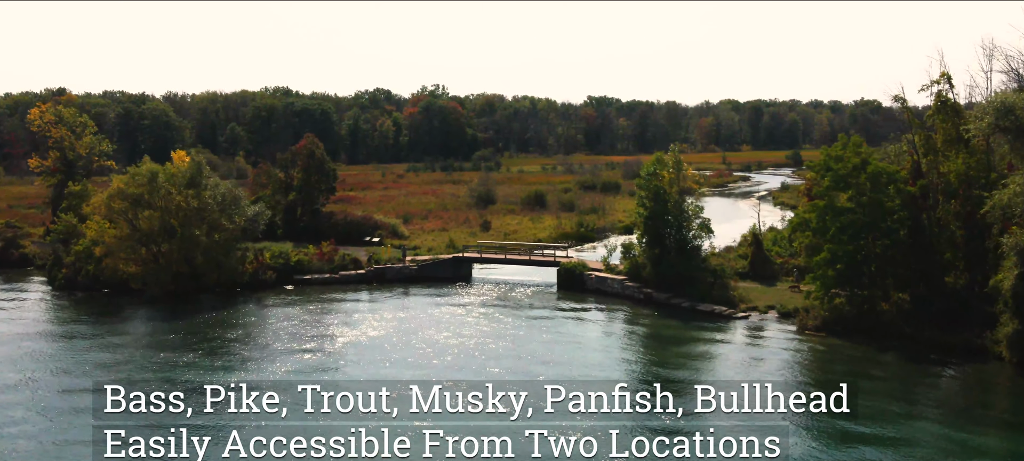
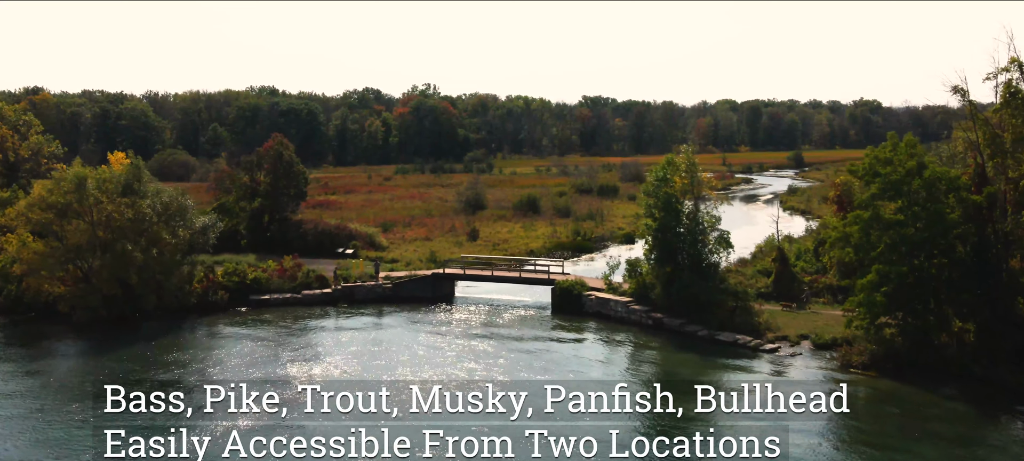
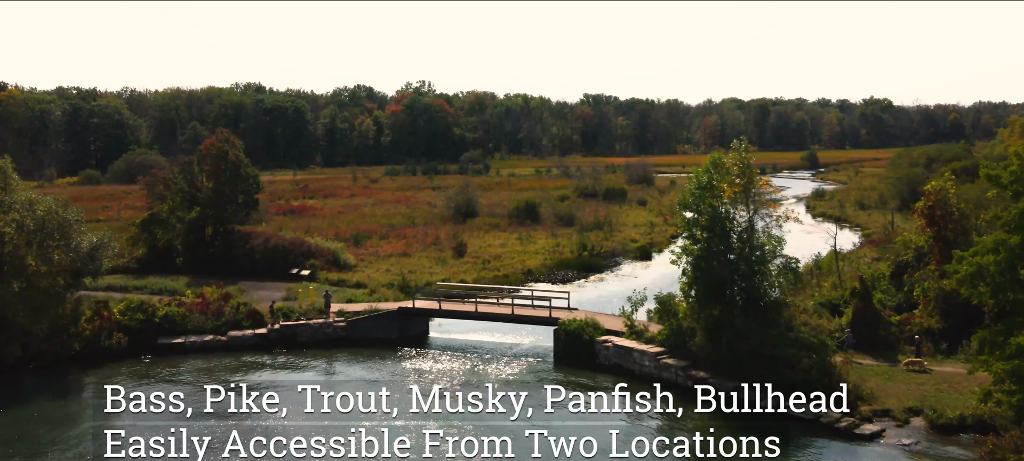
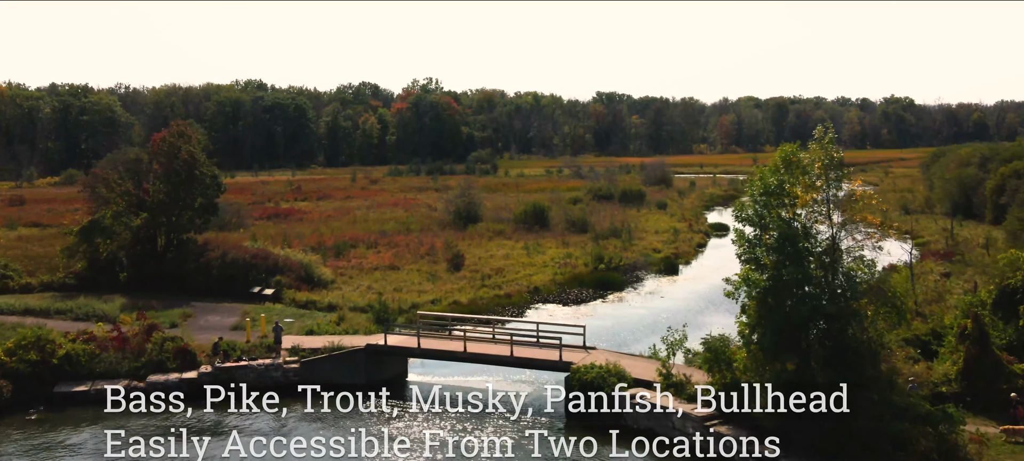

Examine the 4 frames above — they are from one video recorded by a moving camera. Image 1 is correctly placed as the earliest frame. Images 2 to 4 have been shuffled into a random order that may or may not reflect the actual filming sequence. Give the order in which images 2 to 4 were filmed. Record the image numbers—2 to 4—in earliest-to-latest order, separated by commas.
2, 3, 4
